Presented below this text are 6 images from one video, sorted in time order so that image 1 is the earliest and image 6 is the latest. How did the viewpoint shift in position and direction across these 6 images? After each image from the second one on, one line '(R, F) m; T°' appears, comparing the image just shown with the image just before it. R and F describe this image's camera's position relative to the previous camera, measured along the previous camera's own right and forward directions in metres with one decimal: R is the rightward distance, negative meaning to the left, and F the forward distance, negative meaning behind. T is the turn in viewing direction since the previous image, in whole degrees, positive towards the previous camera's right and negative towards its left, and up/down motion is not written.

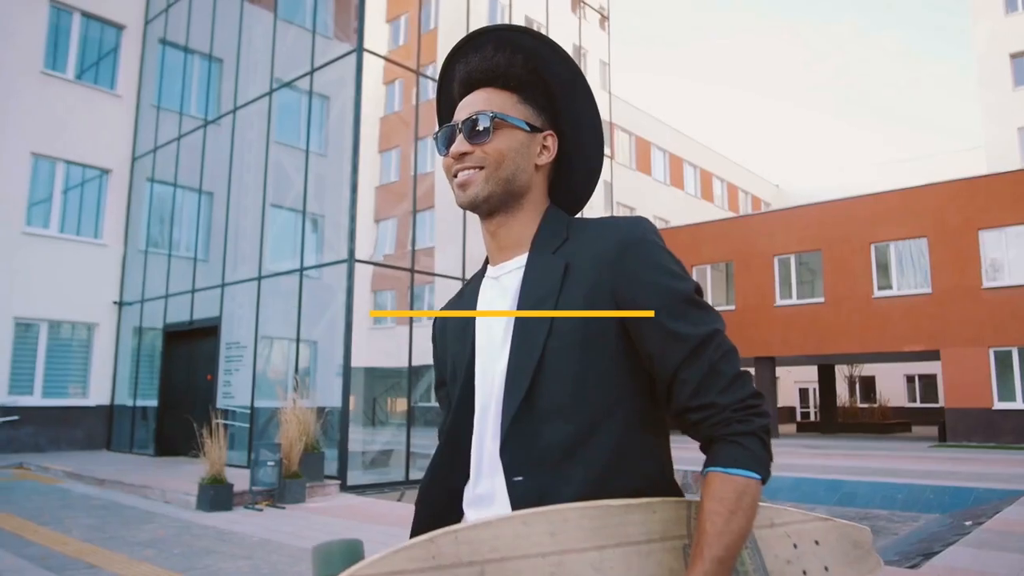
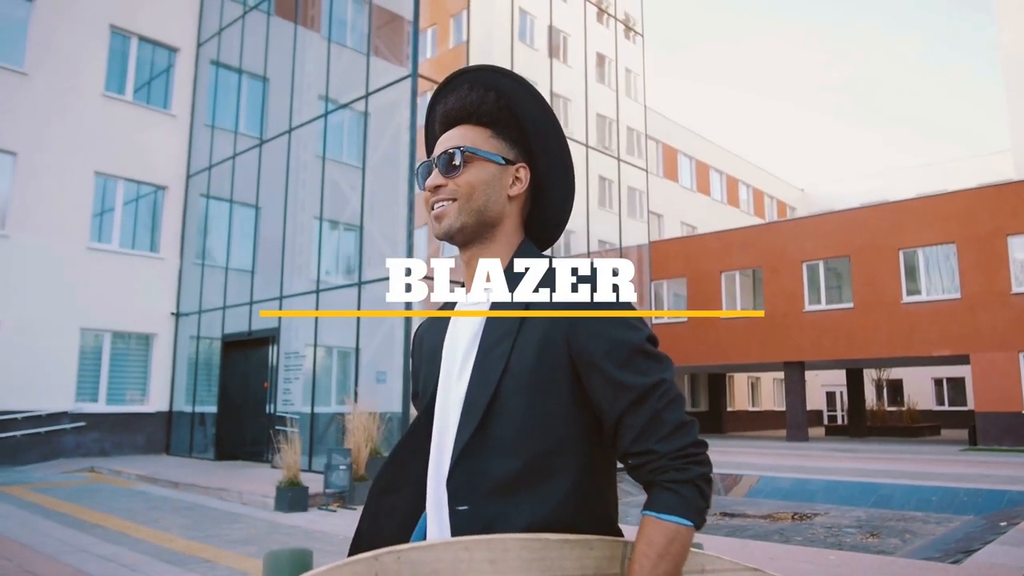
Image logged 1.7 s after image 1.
(-0.5, -0.6) m; -1°
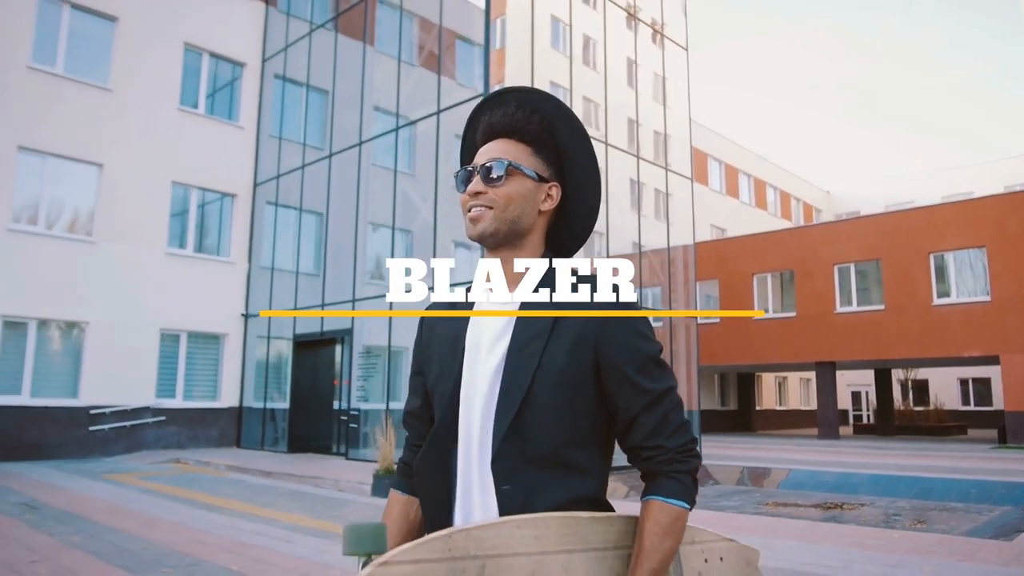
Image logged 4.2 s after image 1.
(-0.9, -0.9) m; -1°
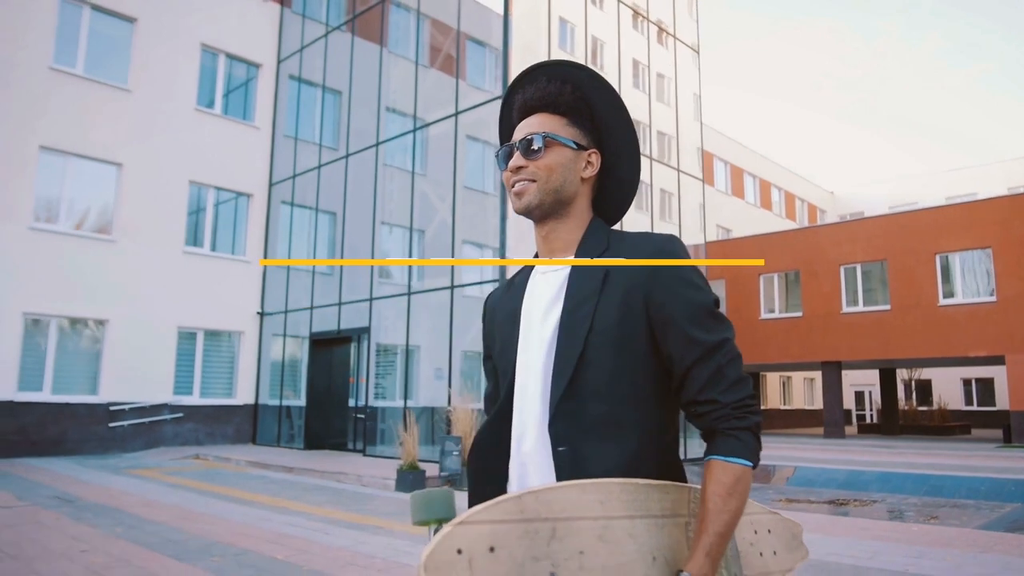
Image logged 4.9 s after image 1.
(-0.3, -0.2) m; 0°
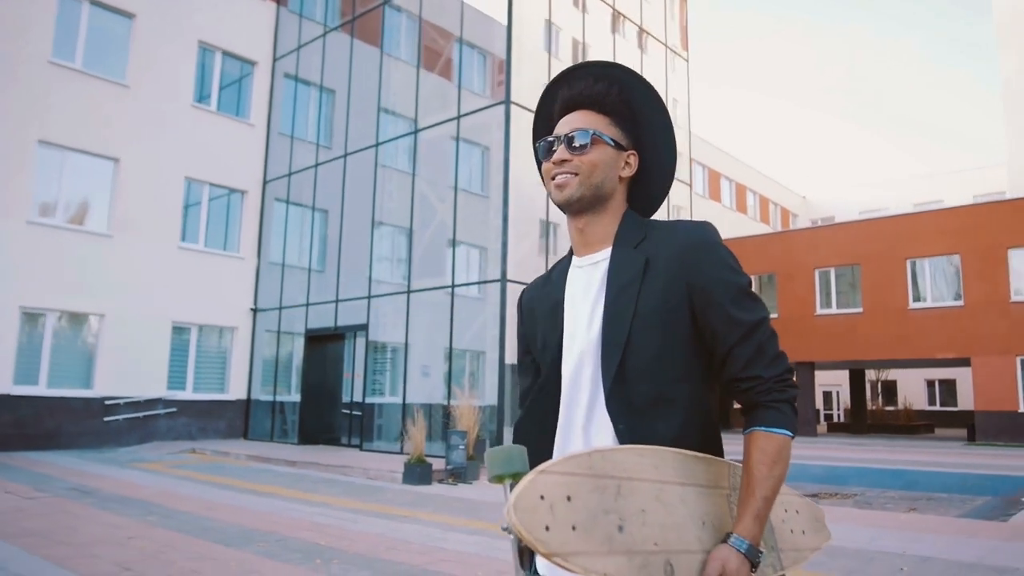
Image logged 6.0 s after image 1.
(-0.5, -0.4) m; +2°
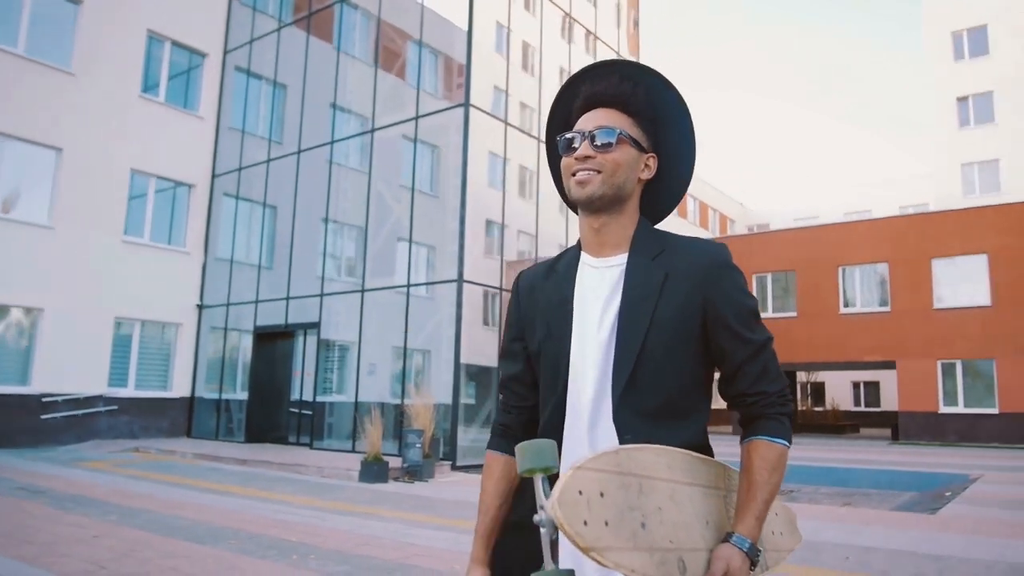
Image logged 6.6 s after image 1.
(-0.3, -0.2) m; +5°
